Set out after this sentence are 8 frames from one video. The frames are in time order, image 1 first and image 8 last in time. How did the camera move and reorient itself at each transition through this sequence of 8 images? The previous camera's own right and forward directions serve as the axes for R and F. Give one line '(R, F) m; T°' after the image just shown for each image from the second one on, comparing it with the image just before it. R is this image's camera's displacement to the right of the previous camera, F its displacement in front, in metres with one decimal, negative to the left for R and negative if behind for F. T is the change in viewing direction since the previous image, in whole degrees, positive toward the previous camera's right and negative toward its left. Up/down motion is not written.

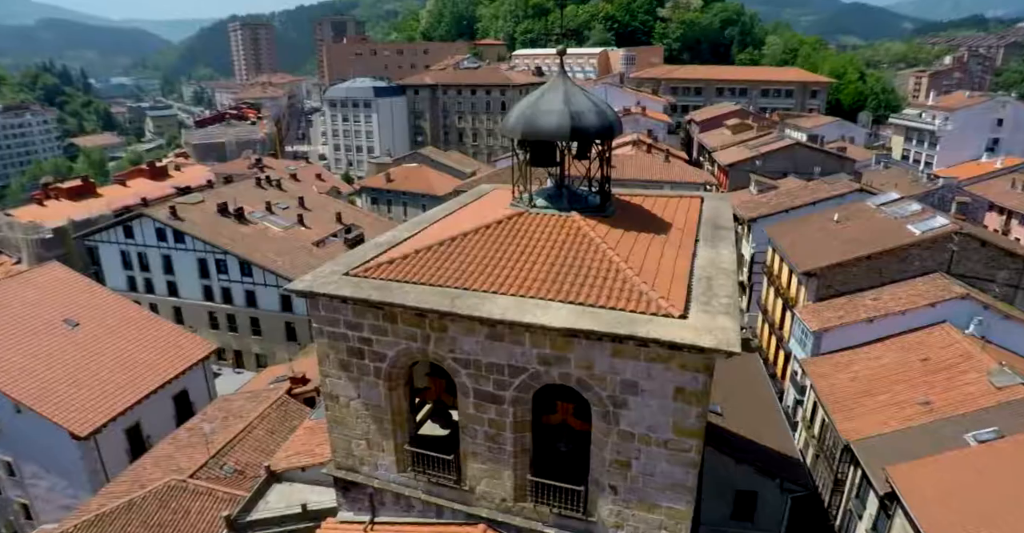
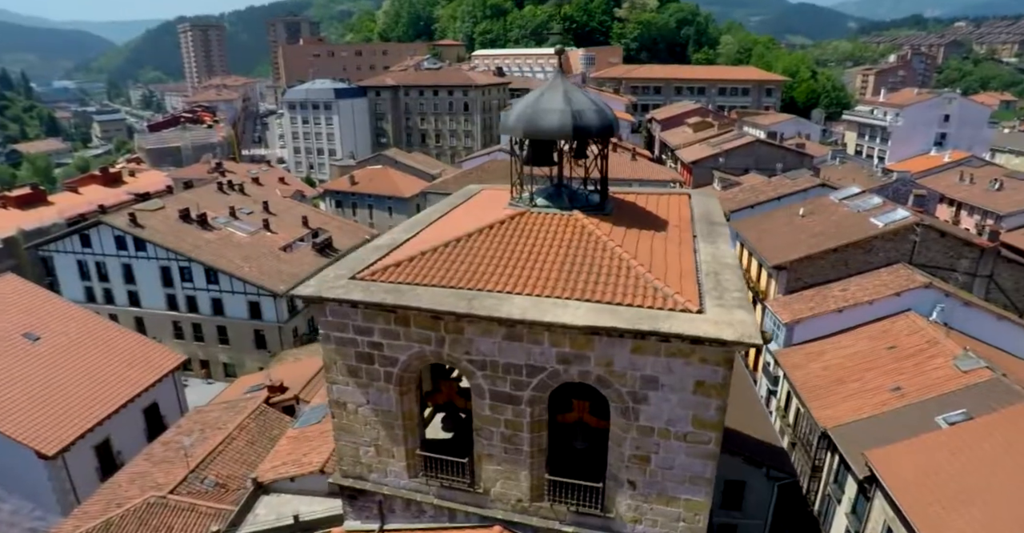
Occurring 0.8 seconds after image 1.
(-0.6, +0.1) m; +3°
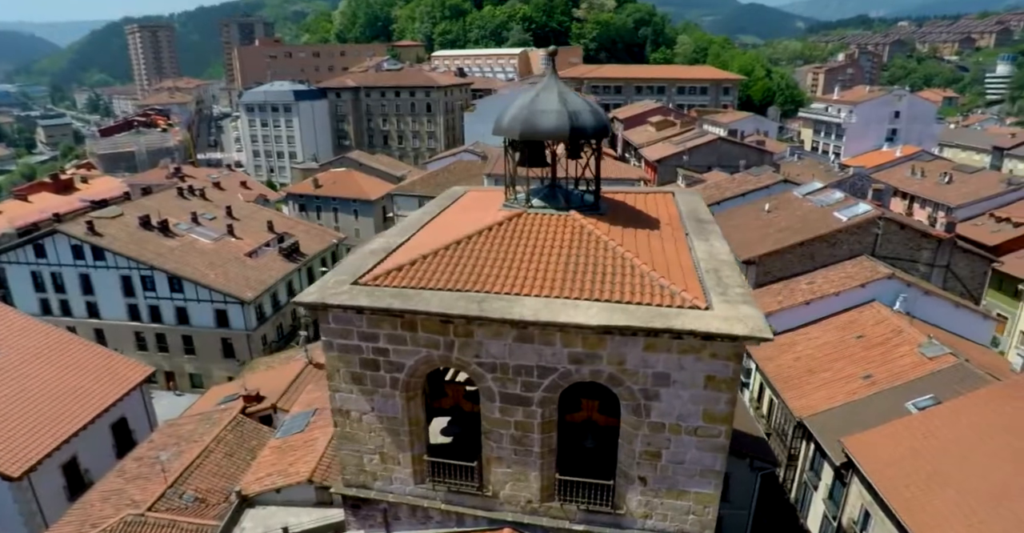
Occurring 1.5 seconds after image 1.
(-0.5, 0.0) m; +3°
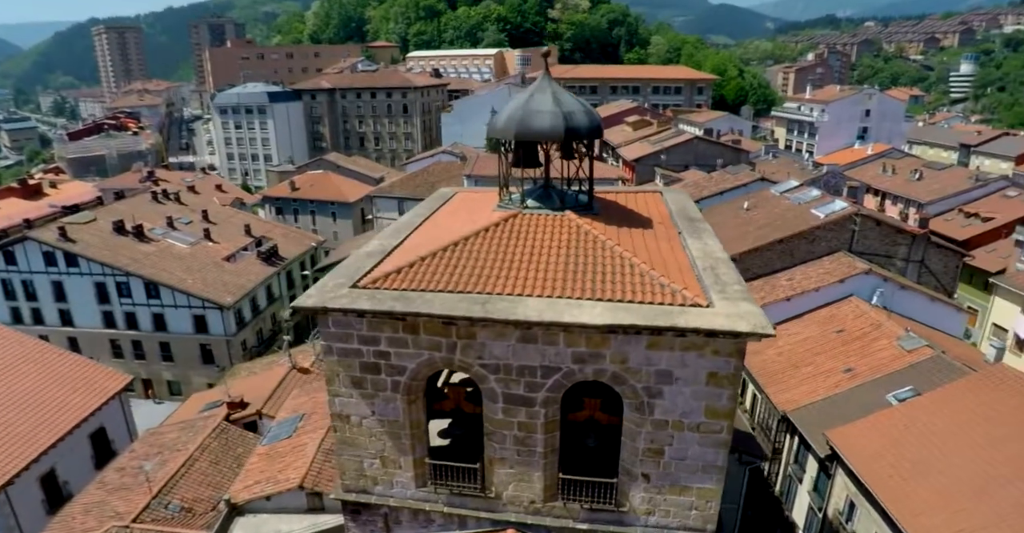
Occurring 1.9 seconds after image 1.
(-0.3, 0.0) m; +2°
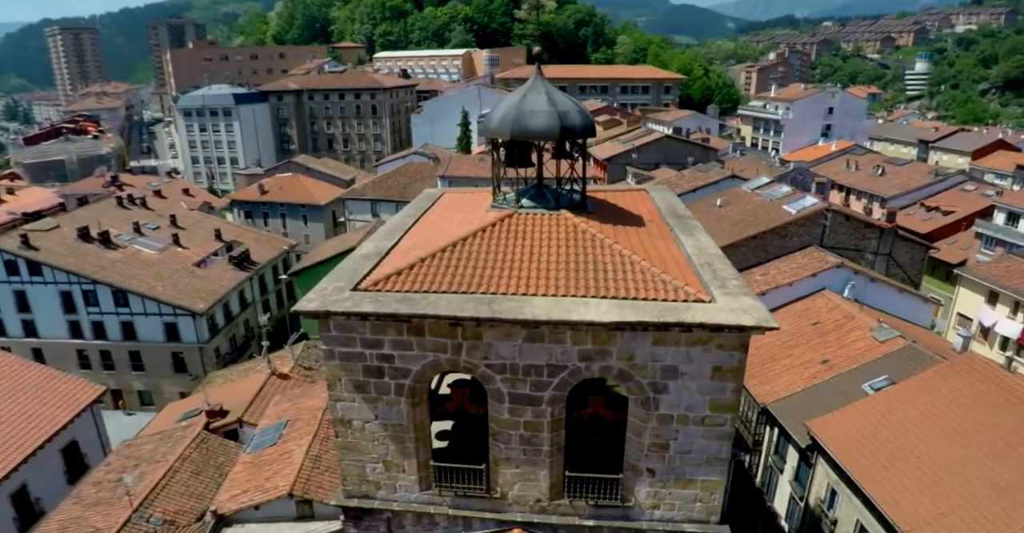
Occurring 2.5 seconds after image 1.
(-0.4, 0.0) m; +3°
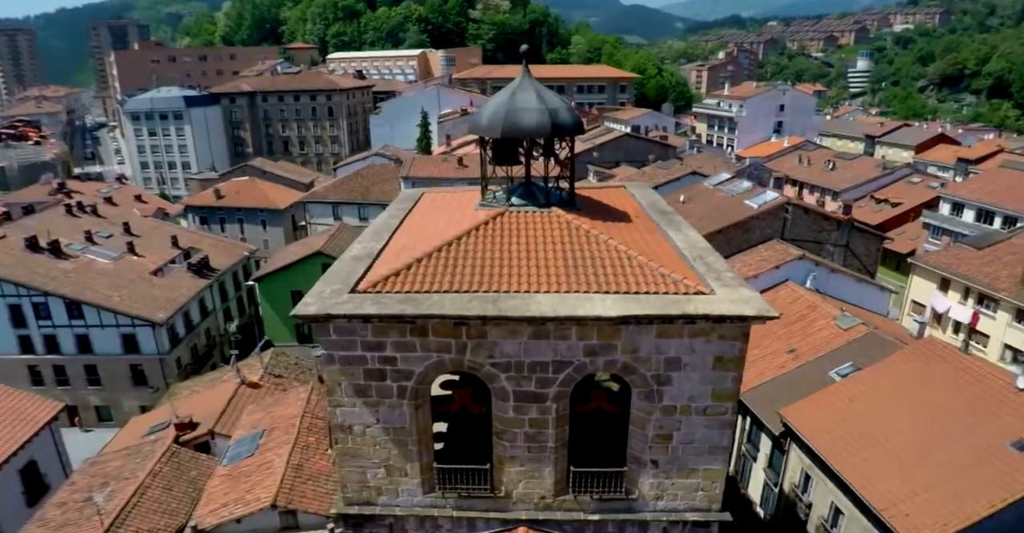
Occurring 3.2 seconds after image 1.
(-0.4, 0.0) m; +4°
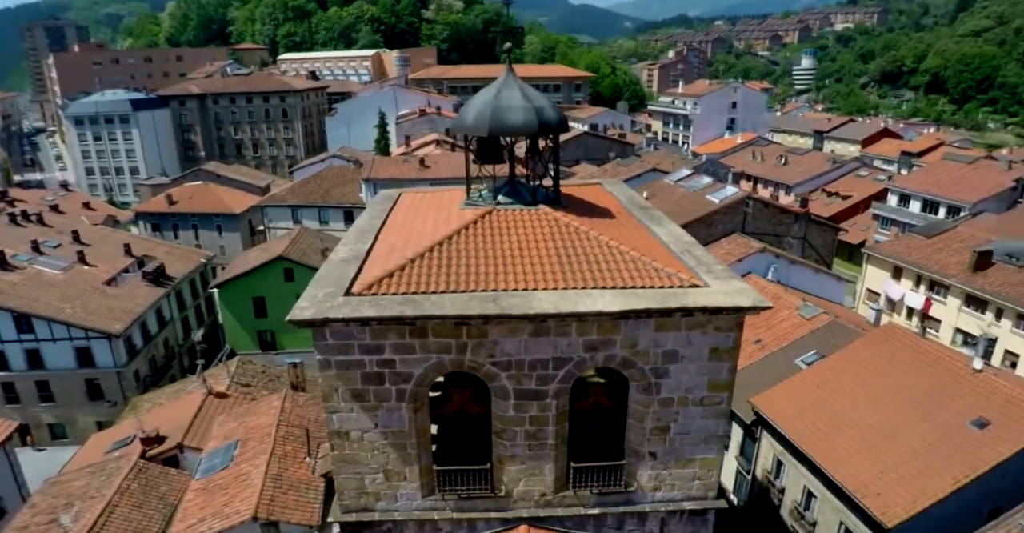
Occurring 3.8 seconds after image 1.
(-0.4, 0.0) m; +4°
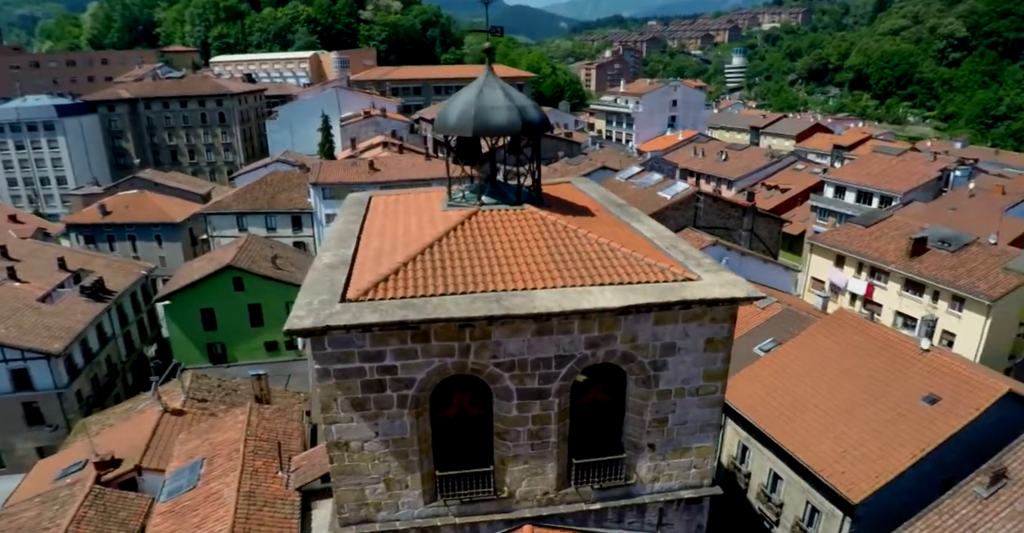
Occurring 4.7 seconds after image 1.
(-0.6, 0.0) m; +5°
